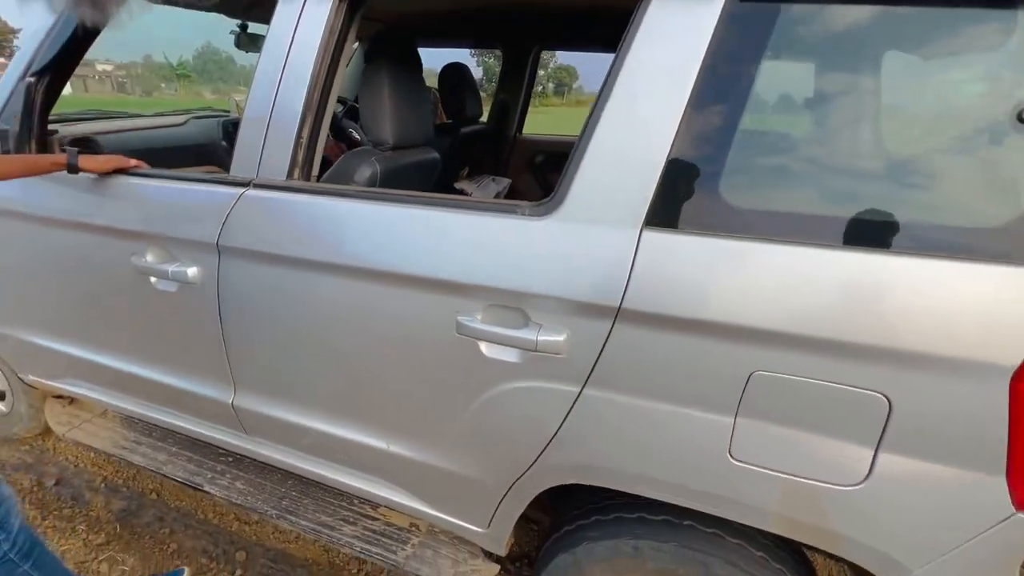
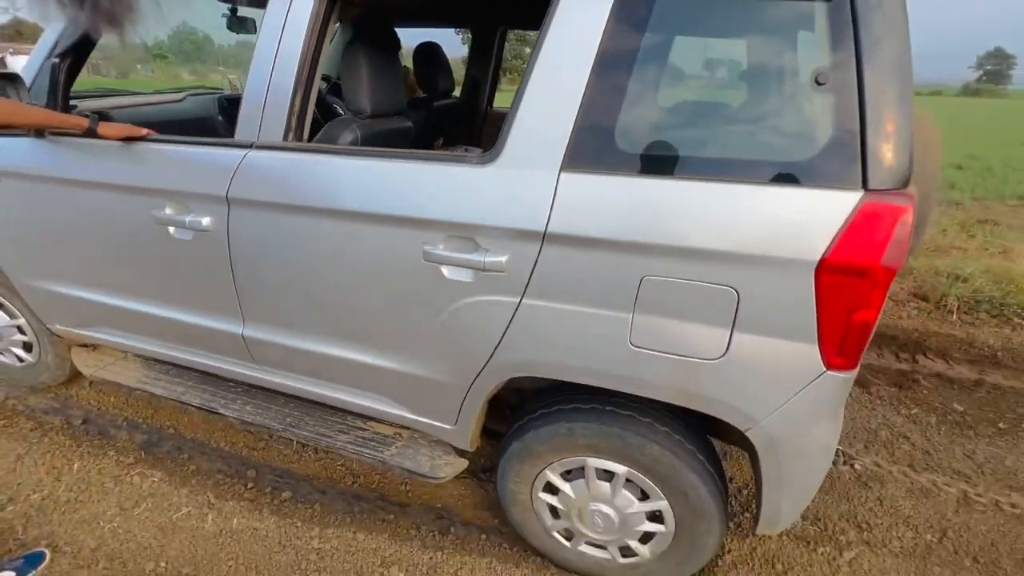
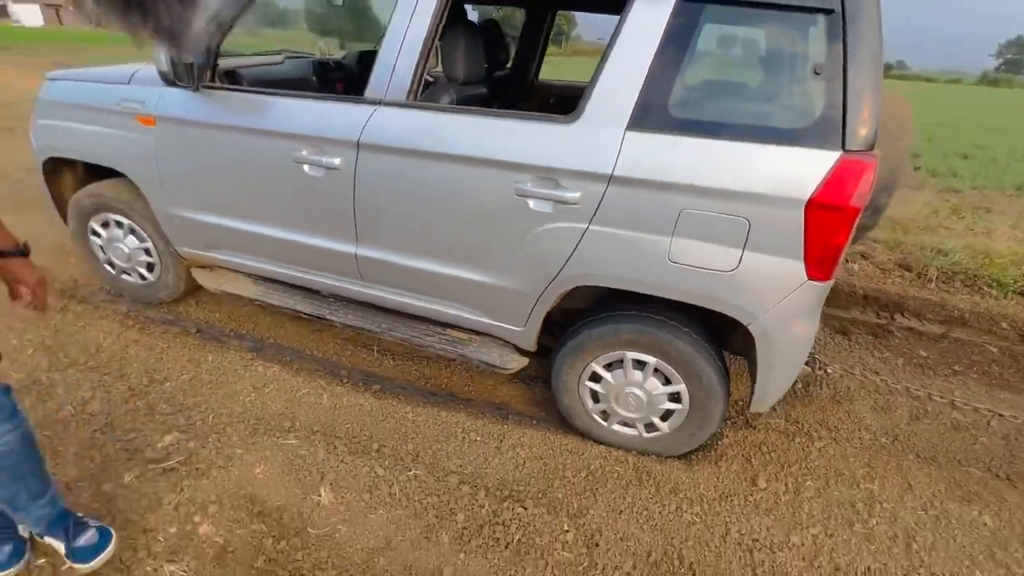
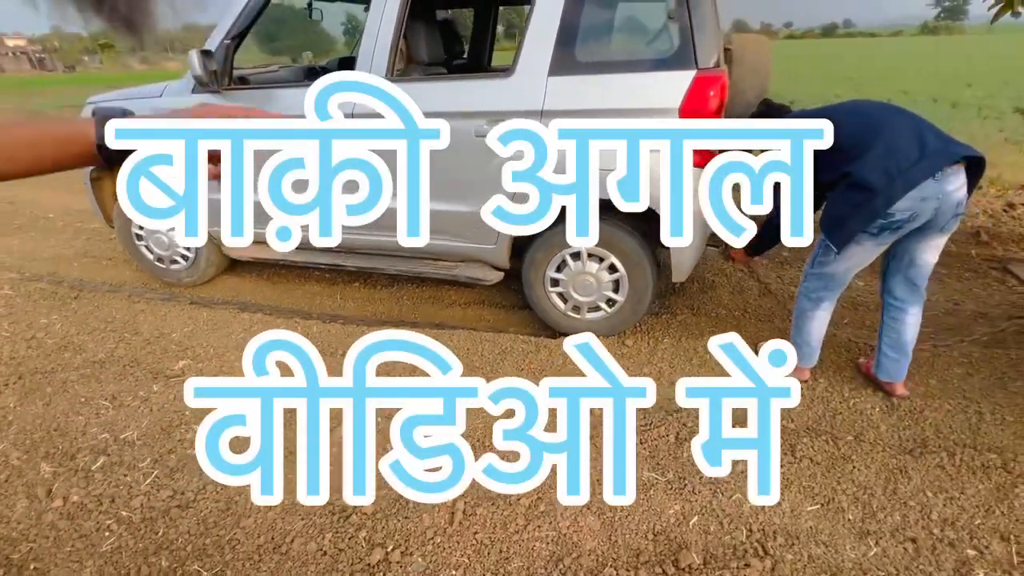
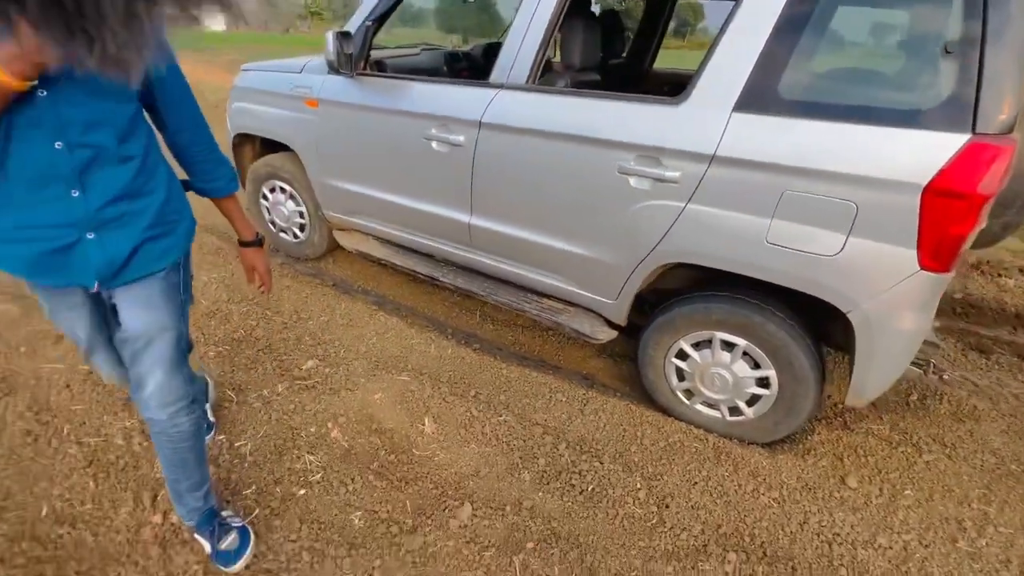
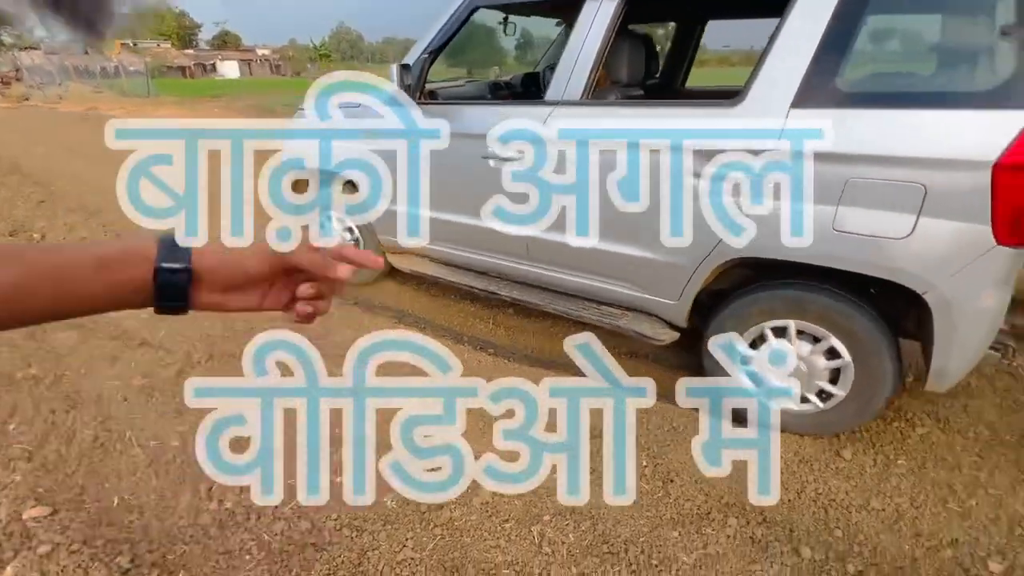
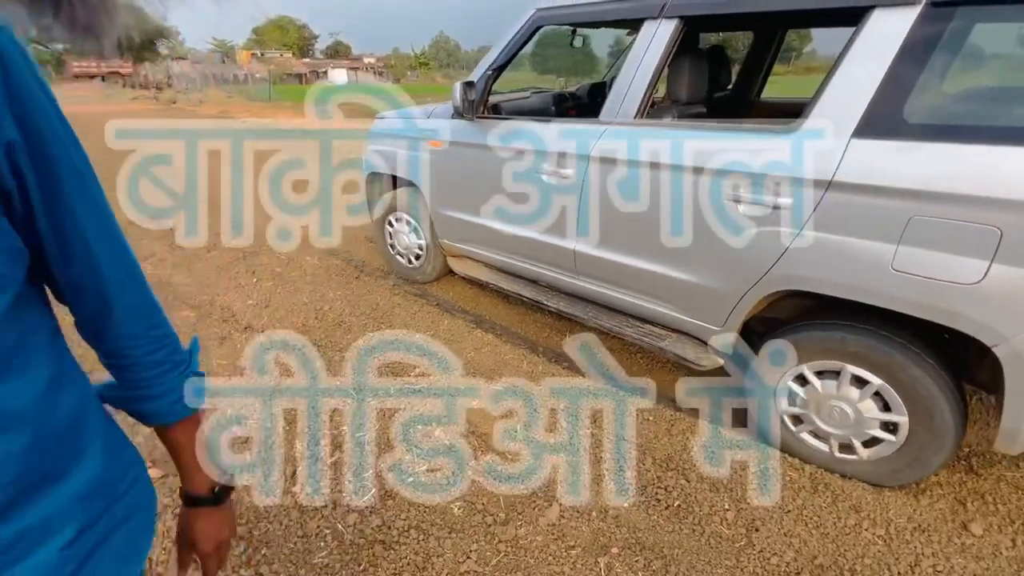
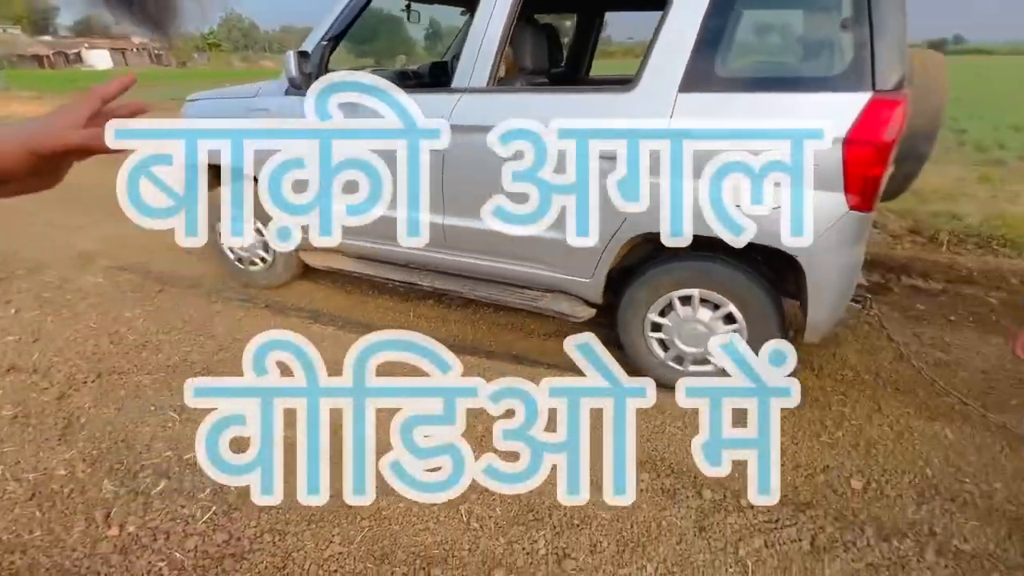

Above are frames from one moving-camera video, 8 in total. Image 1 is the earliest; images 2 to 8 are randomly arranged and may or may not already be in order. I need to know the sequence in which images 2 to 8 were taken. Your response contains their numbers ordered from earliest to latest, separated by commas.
2, 3, 5, 7, 6, 8, 4
